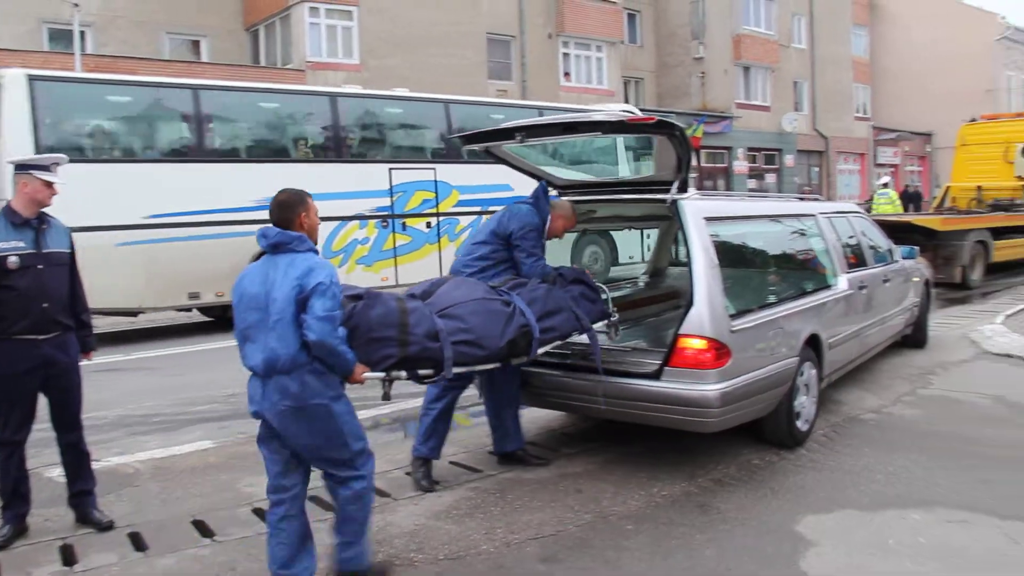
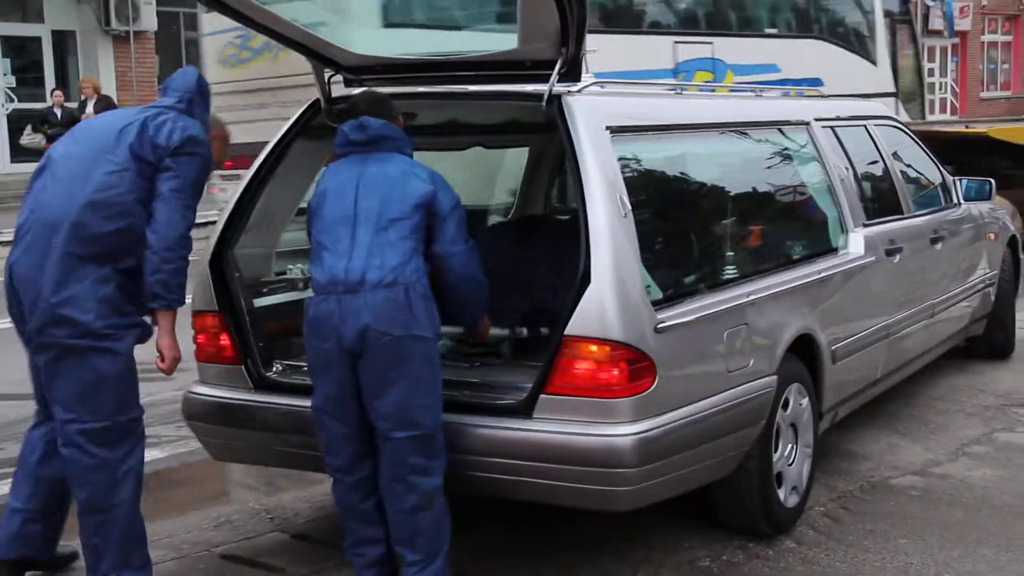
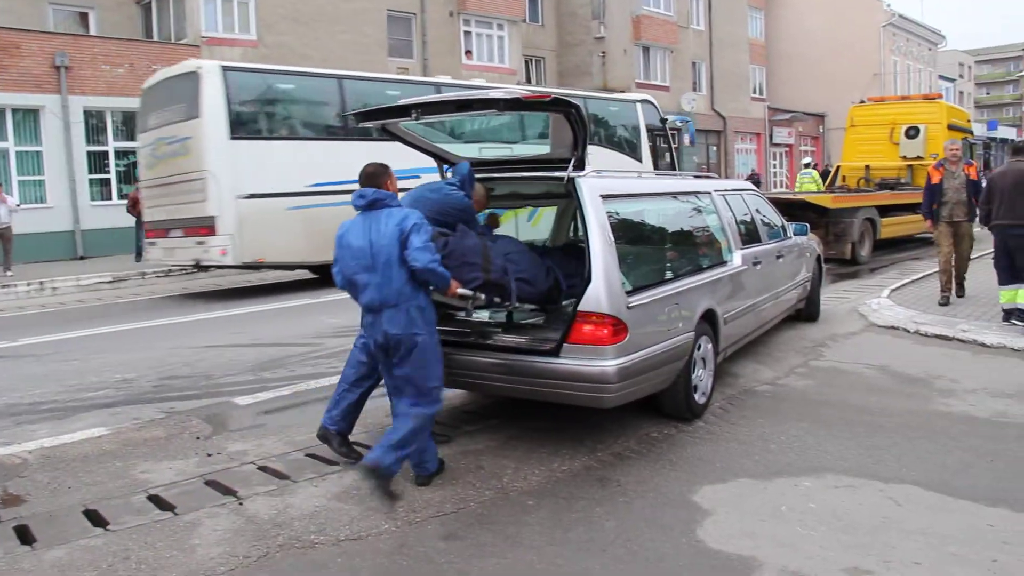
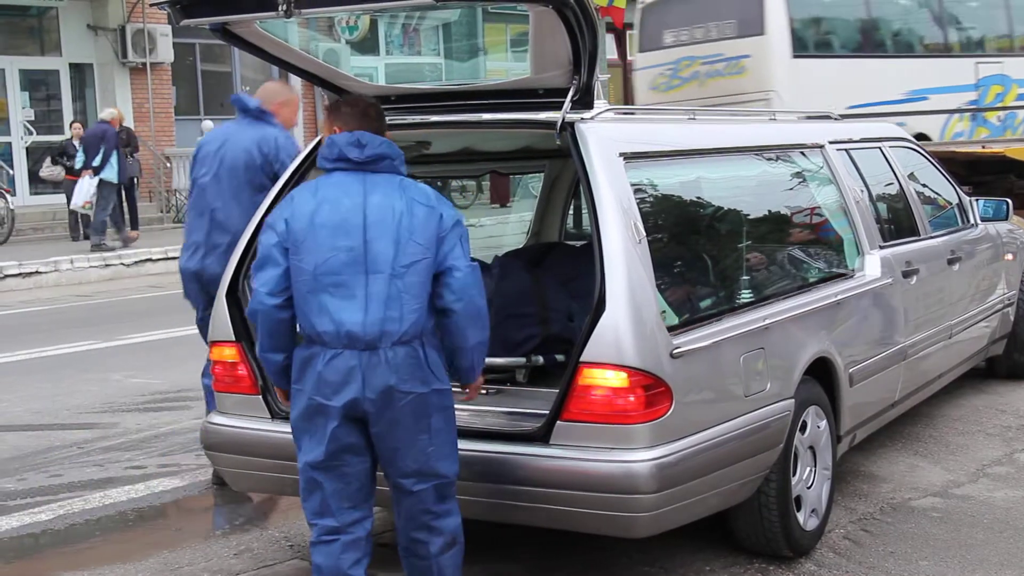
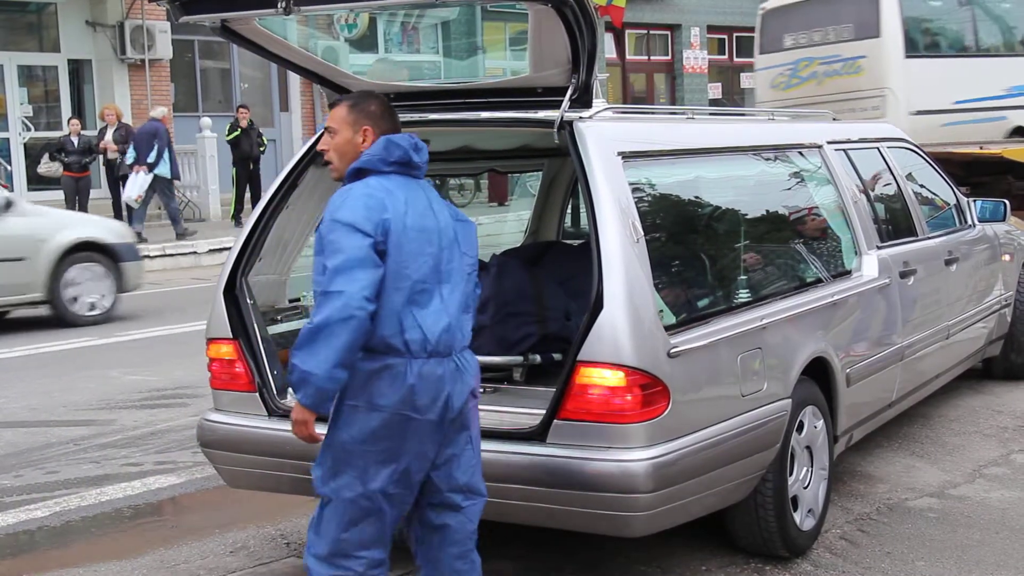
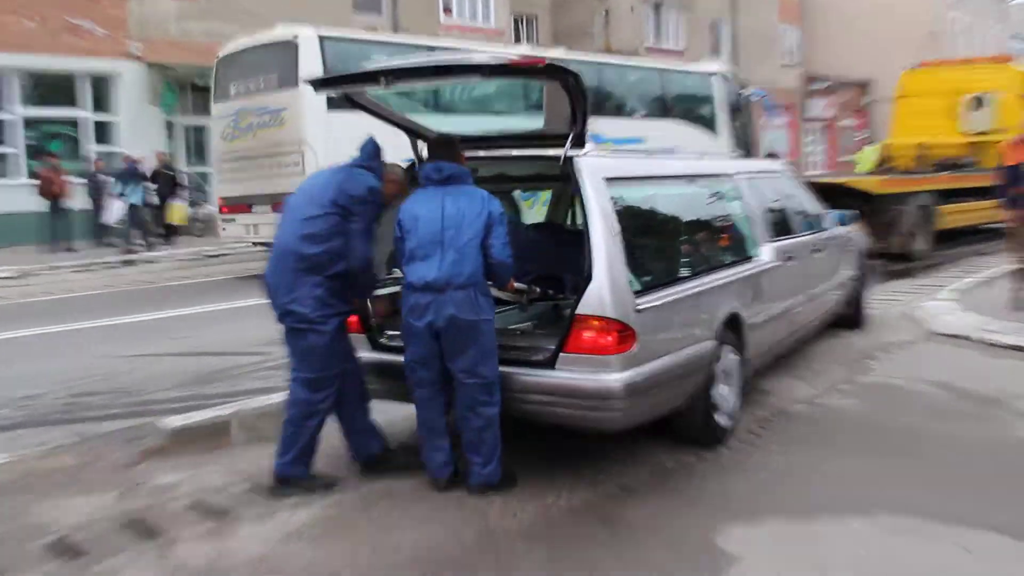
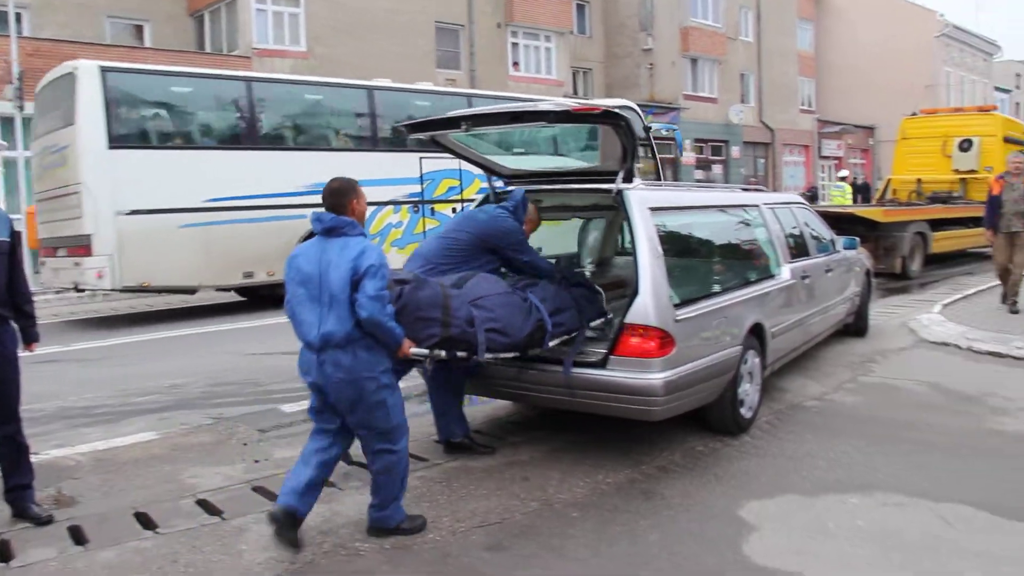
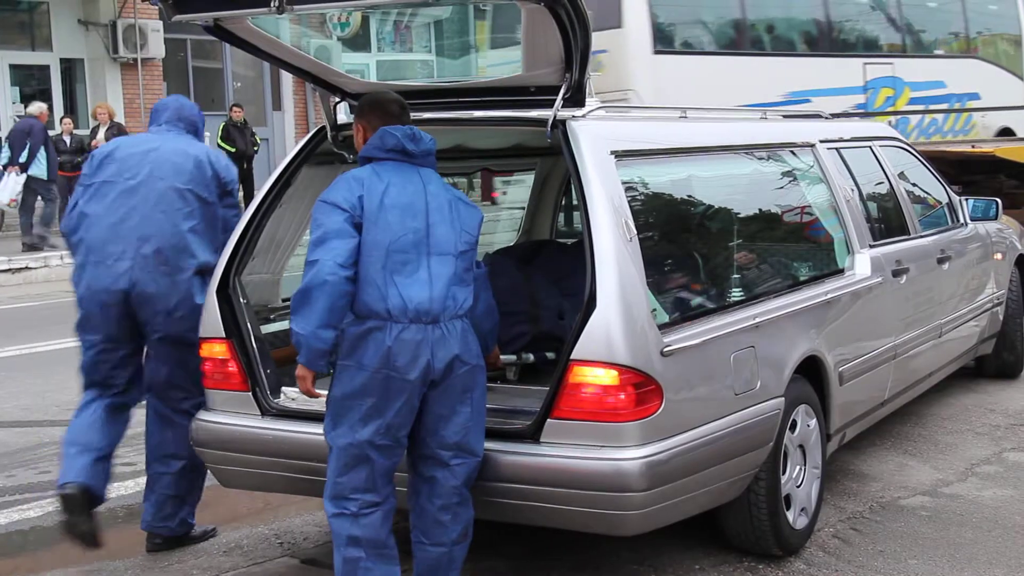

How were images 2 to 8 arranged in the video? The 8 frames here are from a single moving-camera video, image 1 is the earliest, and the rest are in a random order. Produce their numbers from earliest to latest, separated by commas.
7, 3, 6, 2, 8, 4, 5
